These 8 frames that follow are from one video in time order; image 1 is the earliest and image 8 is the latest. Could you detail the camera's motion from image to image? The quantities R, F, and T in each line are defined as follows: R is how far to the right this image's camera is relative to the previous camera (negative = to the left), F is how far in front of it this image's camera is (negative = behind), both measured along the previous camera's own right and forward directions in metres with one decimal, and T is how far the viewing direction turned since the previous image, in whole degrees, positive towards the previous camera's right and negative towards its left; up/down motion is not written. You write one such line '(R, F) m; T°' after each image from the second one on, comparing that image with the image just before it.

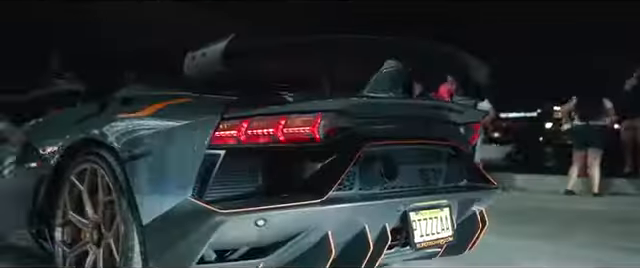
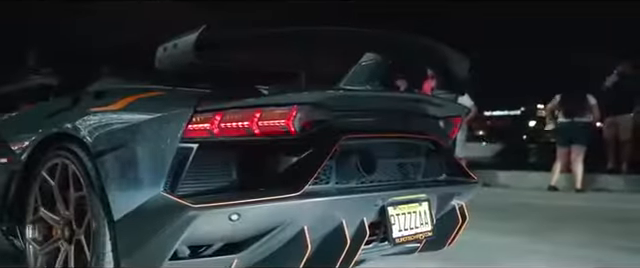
(+0.1, +0.1) m; +1°
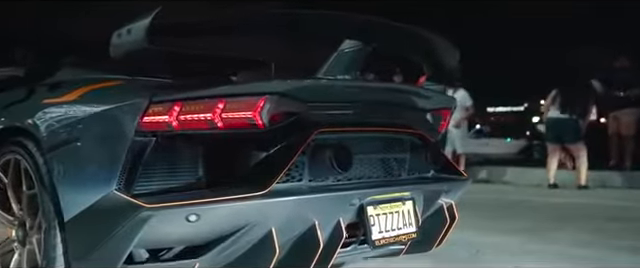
(+0.2, +0.4) m; 0°
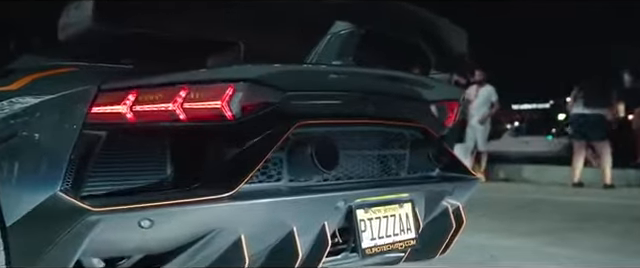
(+0.2, +0.6) m; -2°
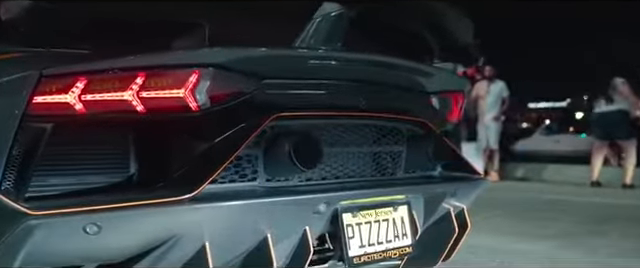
(+0.2, +0.5) m; -1°
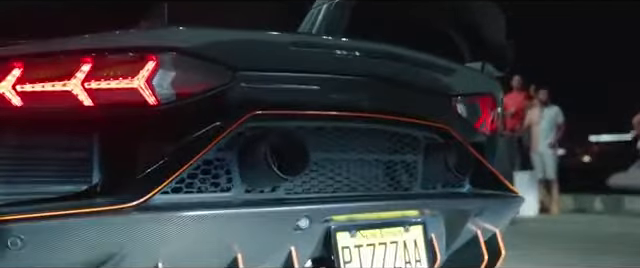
(+0.3, +0.6) m; -5°
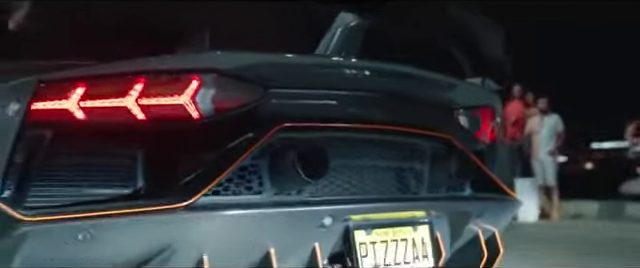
(-0.1, -0.4) m; 0°
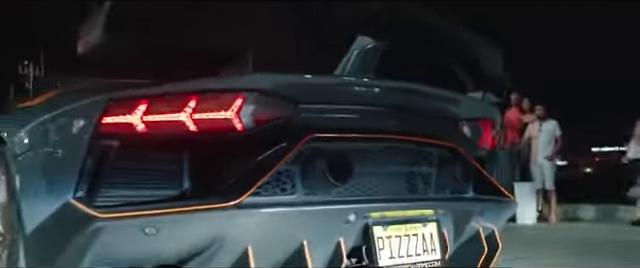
(-0.1, -0.5) m; 0°
